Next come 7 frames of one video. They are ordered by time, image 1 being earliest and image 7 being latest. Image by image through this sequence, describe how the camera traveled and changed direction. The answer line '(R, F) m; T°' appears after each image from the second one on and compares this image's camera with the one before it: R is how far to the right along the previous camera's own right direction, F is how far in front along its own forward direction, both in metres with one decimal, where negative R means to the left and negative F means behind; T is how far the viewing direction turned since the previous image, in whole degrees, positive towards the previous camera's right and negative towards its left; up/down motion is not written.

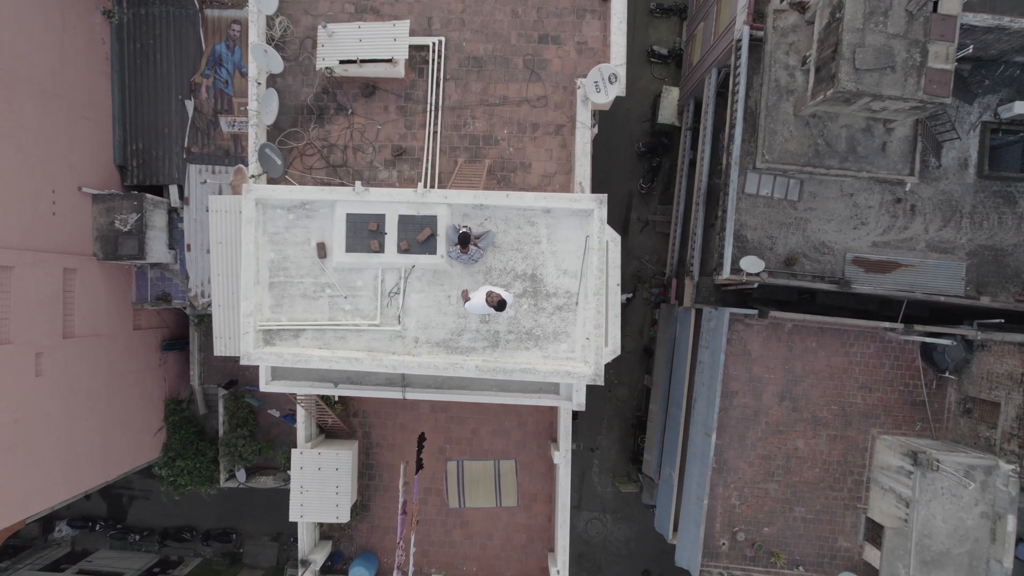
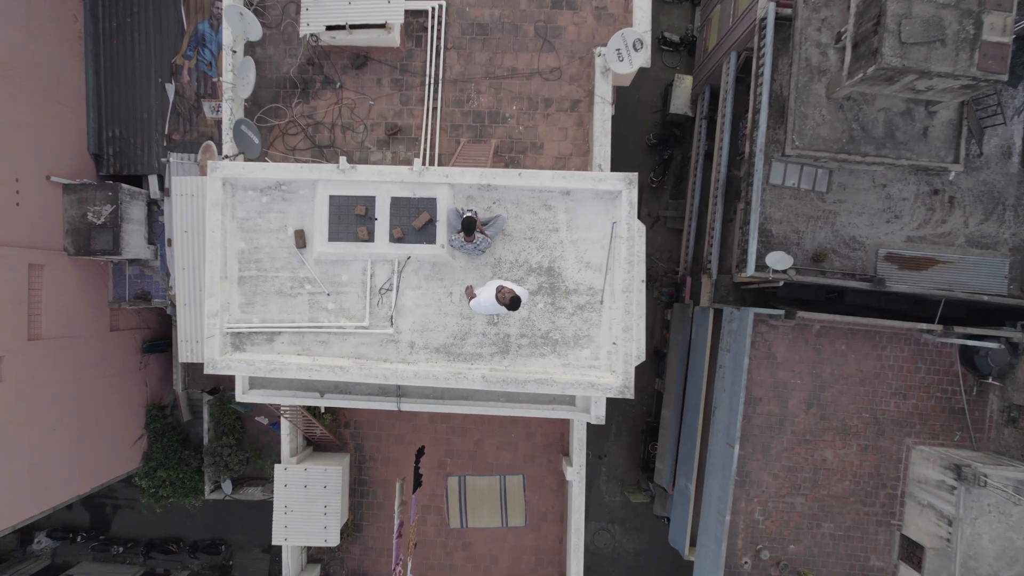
(-0.3, +1.1) m; 0°
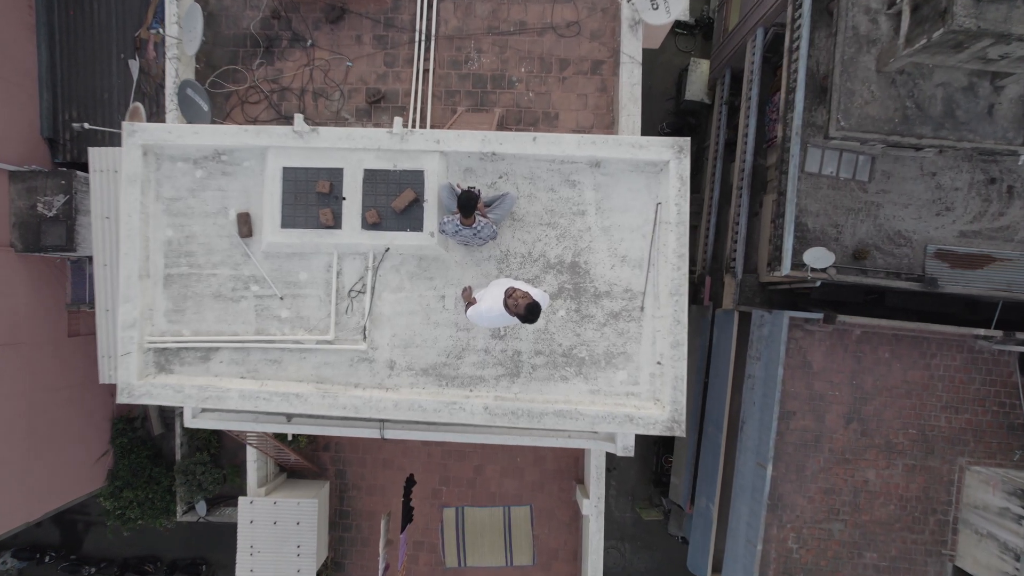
(-0.2, +1.5) m; 0°
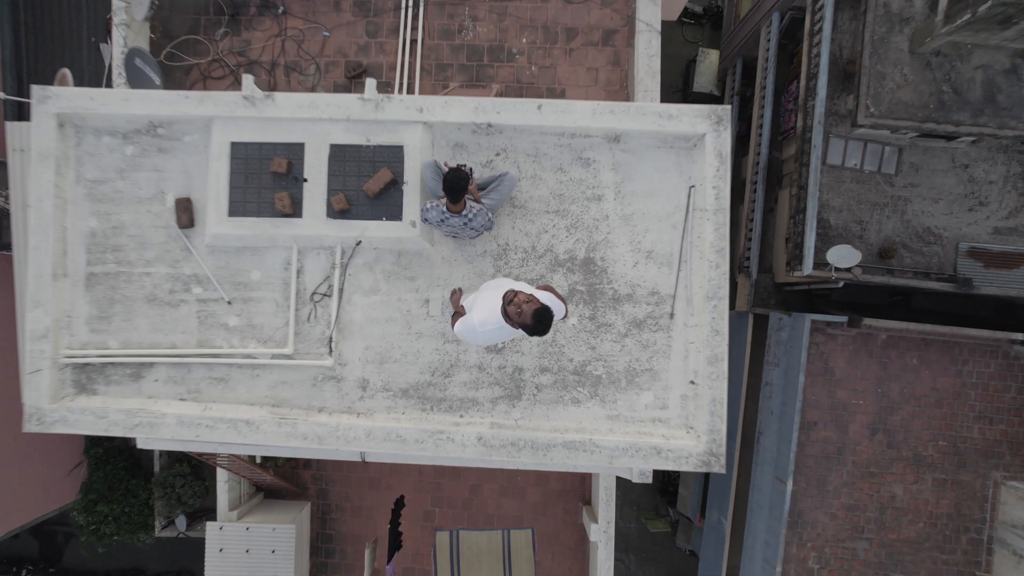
(0.0, +0.8) m; 0°
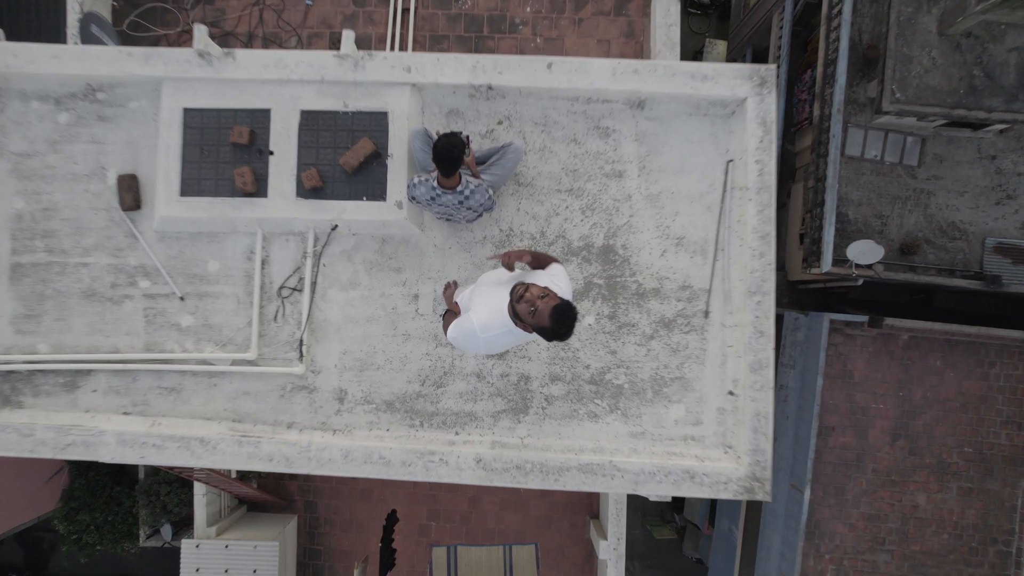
(-0.1, +0.6) m; 0°
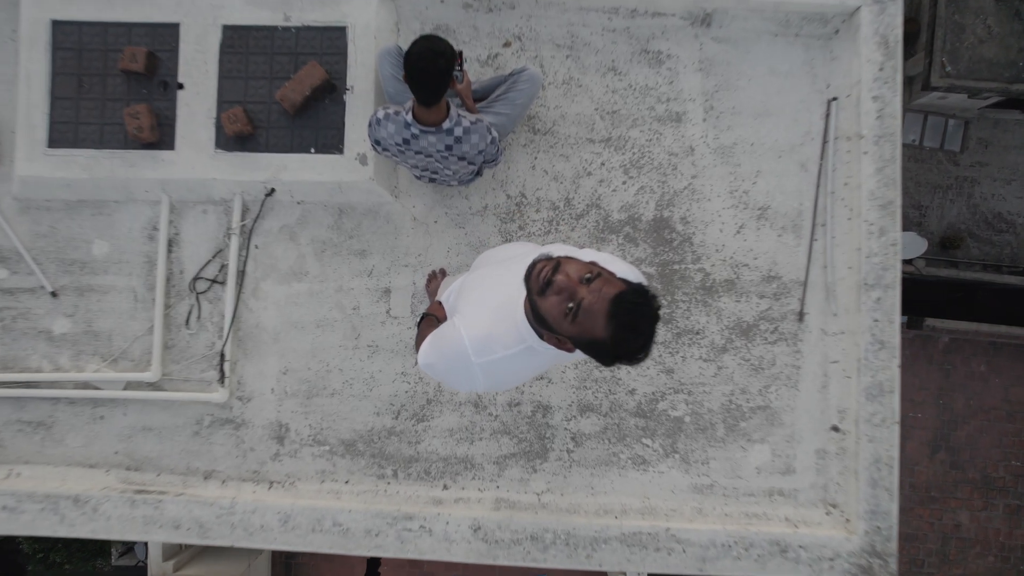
(-0.1, +0.9) m; 0°
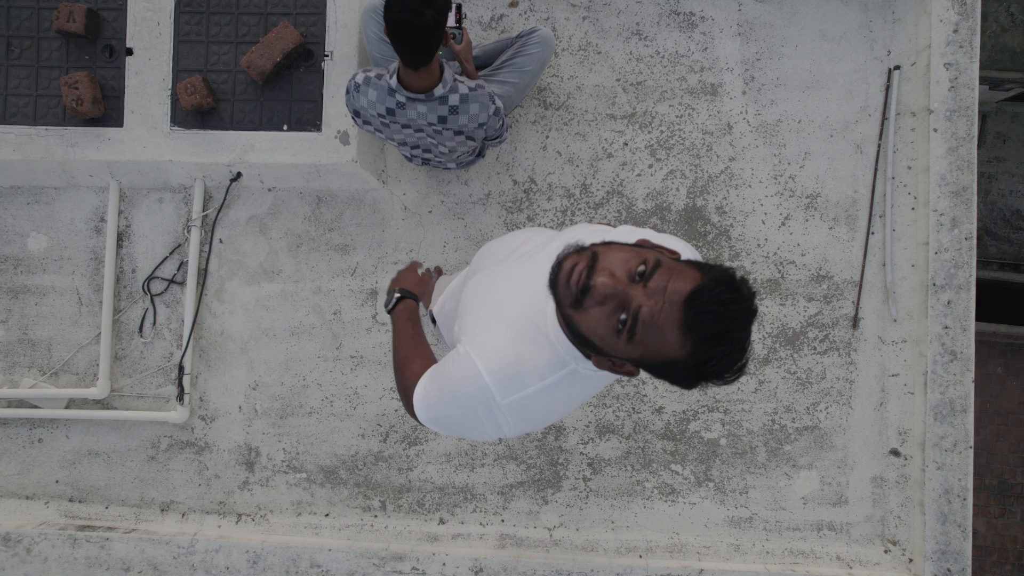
(0.0, +0.3) m; 0°
